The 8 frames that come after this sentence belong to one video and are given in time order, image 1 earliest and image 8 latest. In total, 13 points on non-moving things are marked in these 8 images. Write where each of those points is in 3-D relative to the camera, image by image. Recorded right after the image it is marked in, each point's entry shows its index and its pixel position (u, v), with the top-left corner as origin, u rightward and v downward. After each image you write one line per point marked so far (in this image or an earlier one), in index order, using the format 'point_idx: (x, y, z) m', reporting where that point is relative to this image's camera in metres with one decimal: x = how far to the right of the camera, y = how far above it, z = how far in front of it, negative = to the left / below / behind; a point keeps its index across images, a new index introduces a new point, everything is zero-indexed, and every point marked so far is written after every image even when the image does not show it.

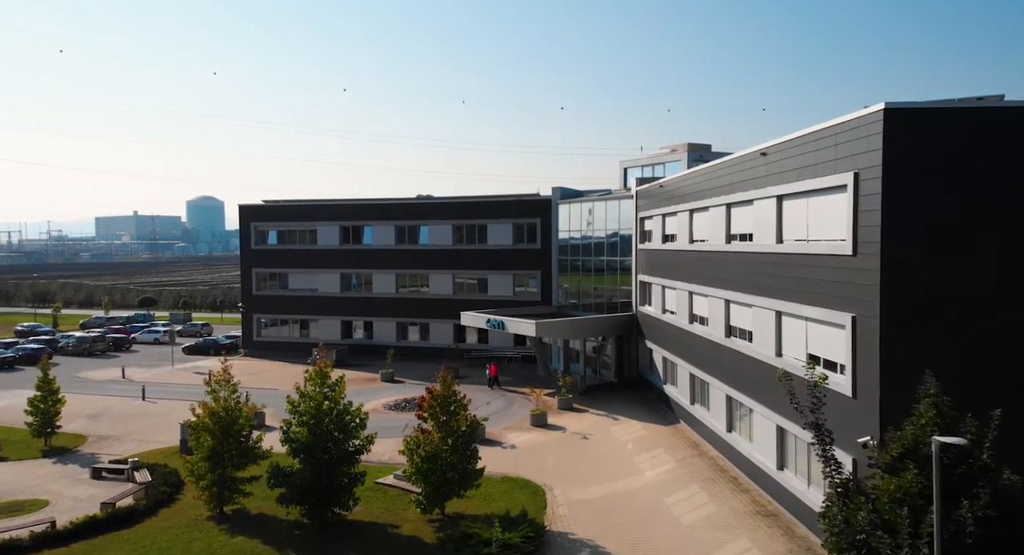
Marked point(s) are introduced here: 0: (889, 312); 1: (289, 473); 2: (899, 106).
0: (+7.3, -0.7, +15.5) m
1: (-5.4, -4.7, +19.4) m
2: (+7.4, +3.3, +15.4) m
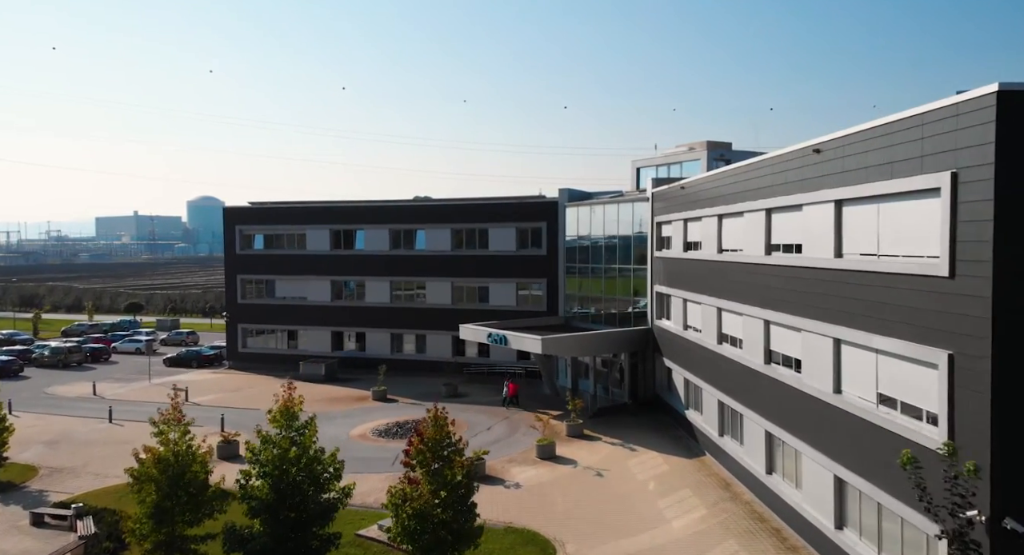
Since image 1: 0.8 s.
0: (+7.4, -1.1, +12.1) m
1: (-5.3, -5.2, +16.0) m
2: (+7.5, +2.8, +12.0) m
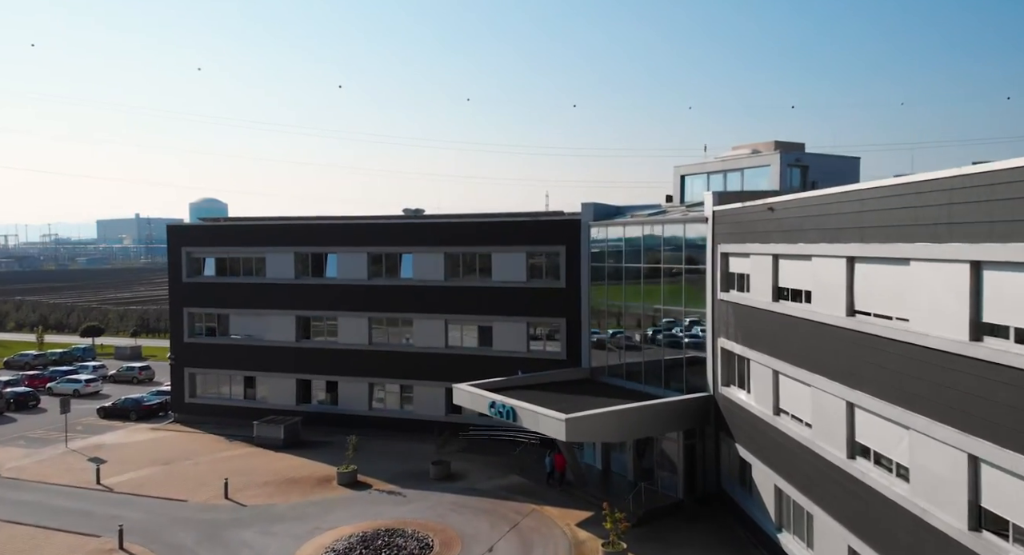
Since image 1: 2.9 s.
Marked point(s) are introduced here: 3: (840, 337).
0: (+7.6, -2.6, +3.0) m
1: (-5.1, -6.7, +7.1) m
2: (+7.7, +1.3, +2.9) m
3: (+6.7, -1.2, +16.4) m
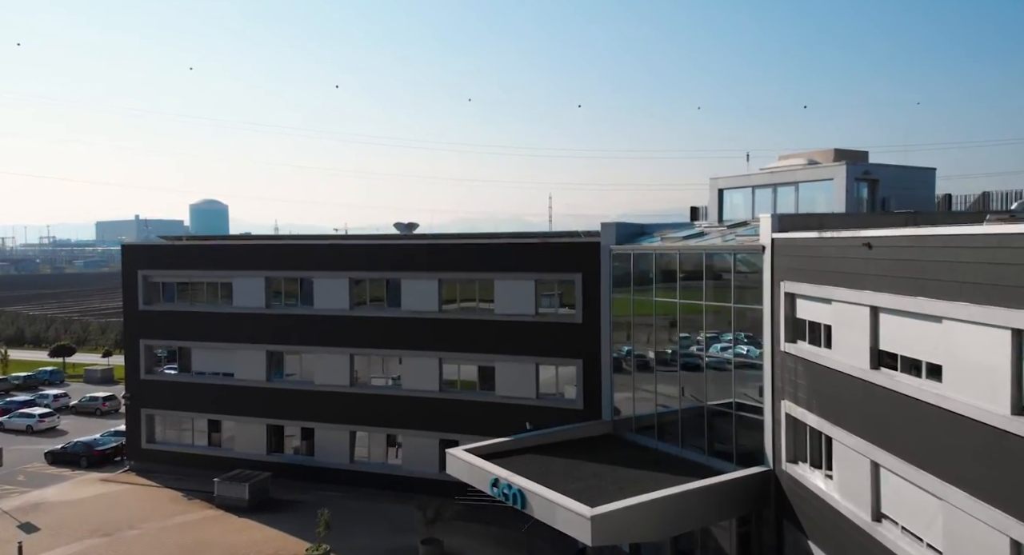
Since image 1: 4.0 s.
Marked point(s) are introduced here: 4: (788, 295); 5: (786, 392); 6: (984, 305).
0: (+7.7, -3.7, -2.1) m
1: (-4.9, -7.8, +2.0) m
2: (+7.9, +0.2, -2.2) m
3: (+6.9, -2.3, +11.3) m
4: (+6.6, -0.5, +19.2) m
5: (+6.5, -2.7, +19.1) m
6: (+6.9, -0.4, +11.7) m
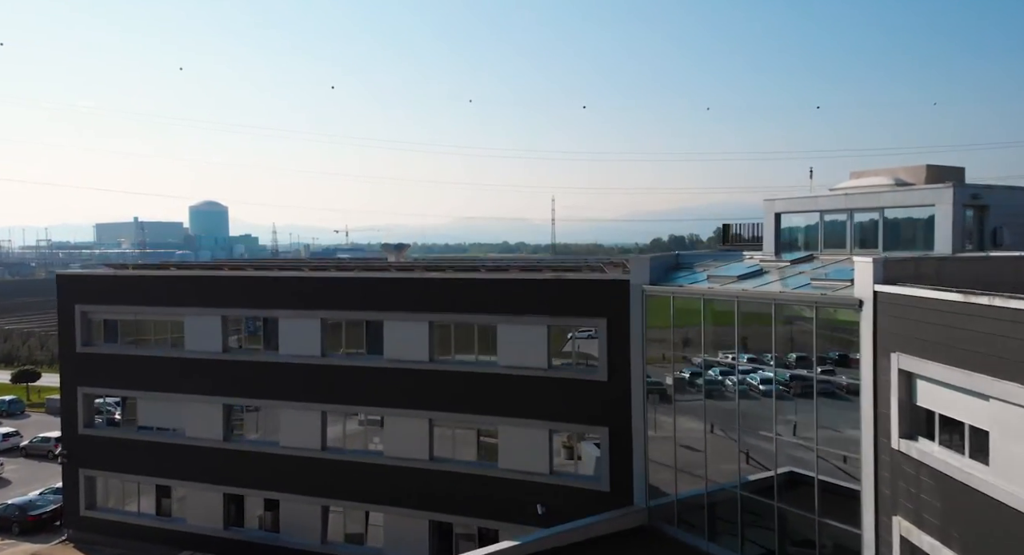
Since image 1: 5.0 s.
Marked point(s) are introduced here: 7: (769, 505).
0: (+7.9, -5.0, -7.3) m
1: (-4.7, -9.1, -3.3) m
2: (+8.0, -1.0, -7.4) m
3: (+7.1, -3.6, +6.1) m
4: (+6.8, -1.7, +13.9) m
5: (+6.7, -4.0, +13.9) m
6: (+7.1, -1.6, +6.4) m
7: (+5.4, -4.9, +17.1) m
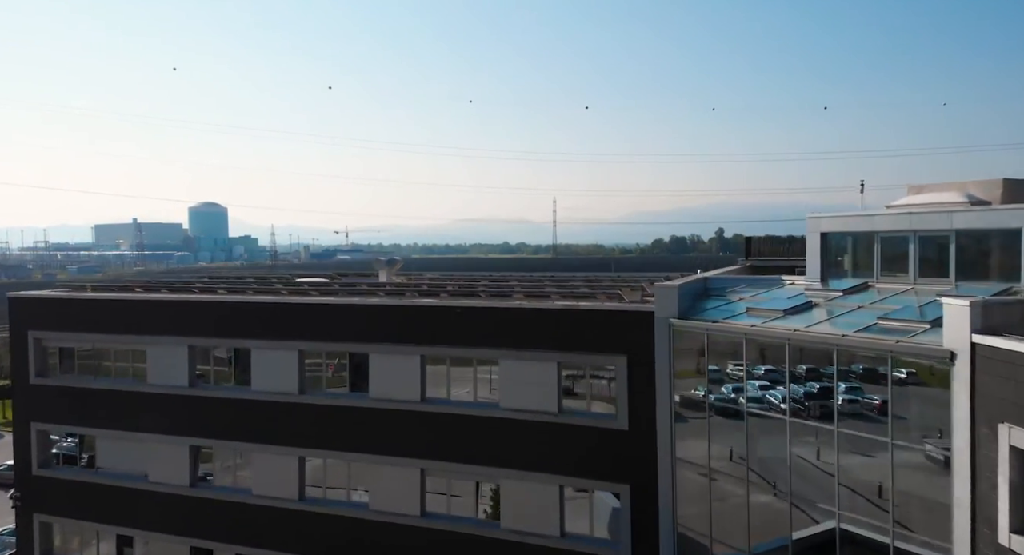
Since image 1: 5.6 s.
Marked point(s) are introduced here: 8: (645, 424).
0: (+7.9, -5.7, -10.3) m
1: (-4.7, -9.8, -6.2) m
2: (+8.1, -1.7, -10.4) m
3: (+7.1, -4.3, +3.1) m
4: (+6.9, -2.4, +10.9) m
5: (+6.8, -4.7, +10.9) m
6: (+7.1, -2.3, +3.4) m
7: (+5.5, -5.6, +14.1) m
8: (+3.0, -3.3, +18.4) m
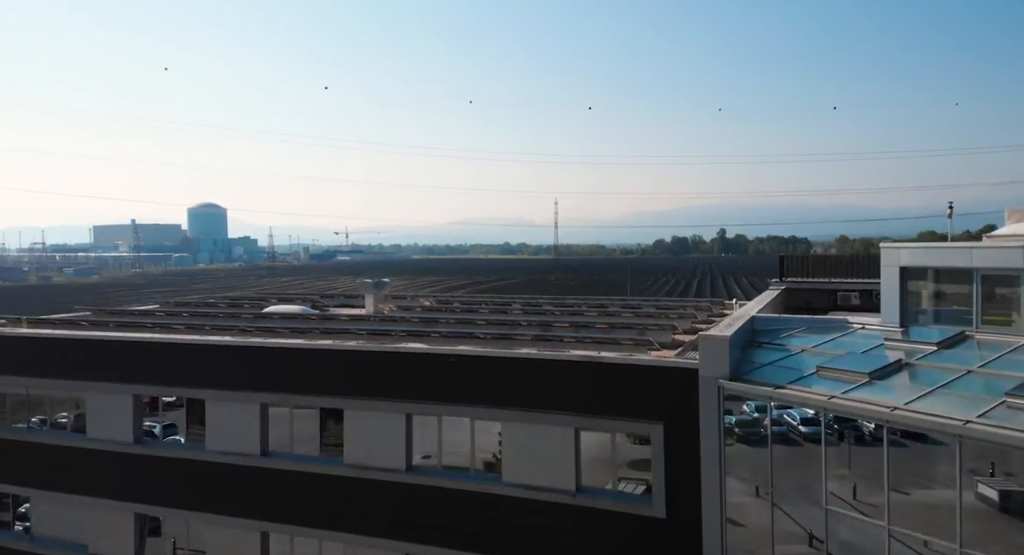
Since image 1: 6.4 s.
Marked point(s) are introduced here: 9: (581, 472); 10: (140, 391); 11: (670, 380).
0: (+8.0, -6.5, -14.0) m
1: (-4.6, -10.7, -9.9) m
2: (+8.2, -2.6, -14.1) m
3: (+7.3, -5.2, -0.6) m
4: (+7.0, -3.3, +7.3) m
5: (+6.9, -5.6, +7.2) m
6: (+7.3, -3.2, -0.3) m
7: (+5.7, -6.4, +10.4) m
8: (+3.1, -4.2, +14.8) m
9: (+1.3, -3.7, +15.7) m
10: (-9.1, -2.8, +19.6) m
11: (+2.9, -1.9, +14.8) m
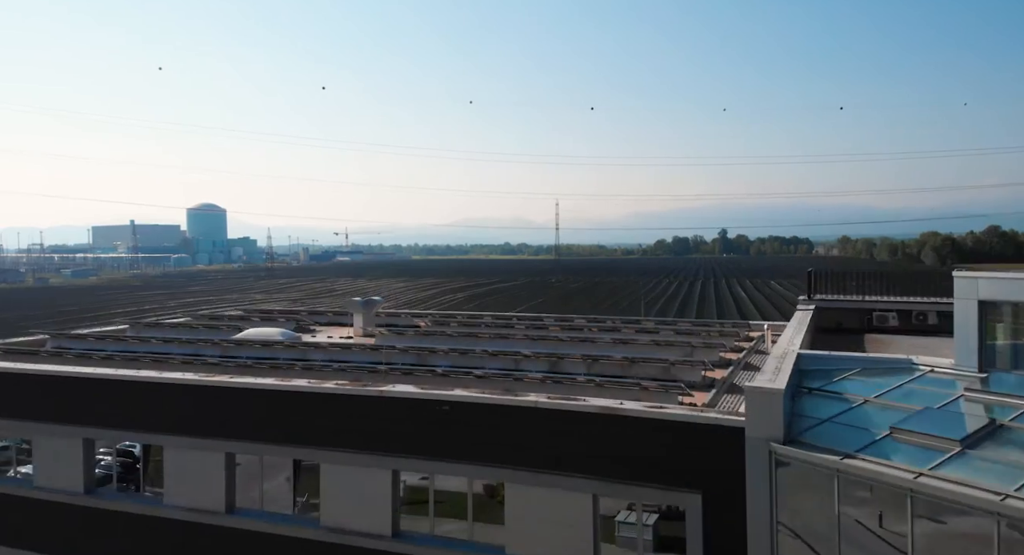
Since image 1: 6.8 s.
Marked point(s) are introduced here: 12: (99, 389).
0: (+8.1, -7.1, -16.5) m
1: (-4.5, -11.3, -12.4) m
2: (+8.2, -3.2, -16.6) m
3: (+7.3, -5.7, -3.1) m
4: (+7.1, -3.9, +4.8) m
5: (+7.0, -6.1, +4.7) m
6: (+7.3, -3.8, -2.7) m
7: (+5.8, -7.0, +7.9) m
8: (+3.2, -4.7, +12.3) m
9: (+1.4, -4.3, +13.2) m
10: (-9.0, -3.4, +17.1) m
11: (+3.0, -2.5, +12.3) m
12: (-8.8, -2.4, +17.0) m
